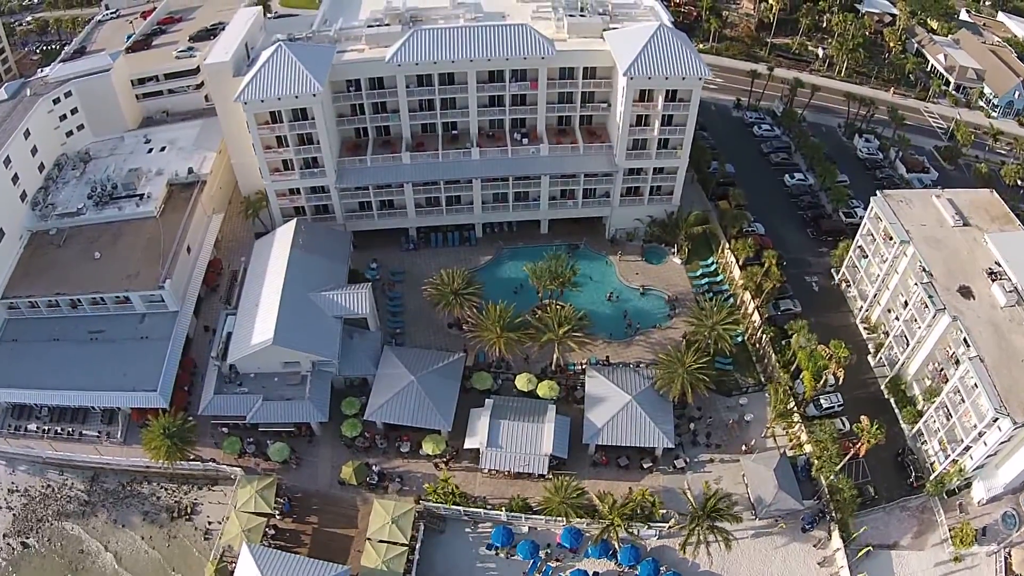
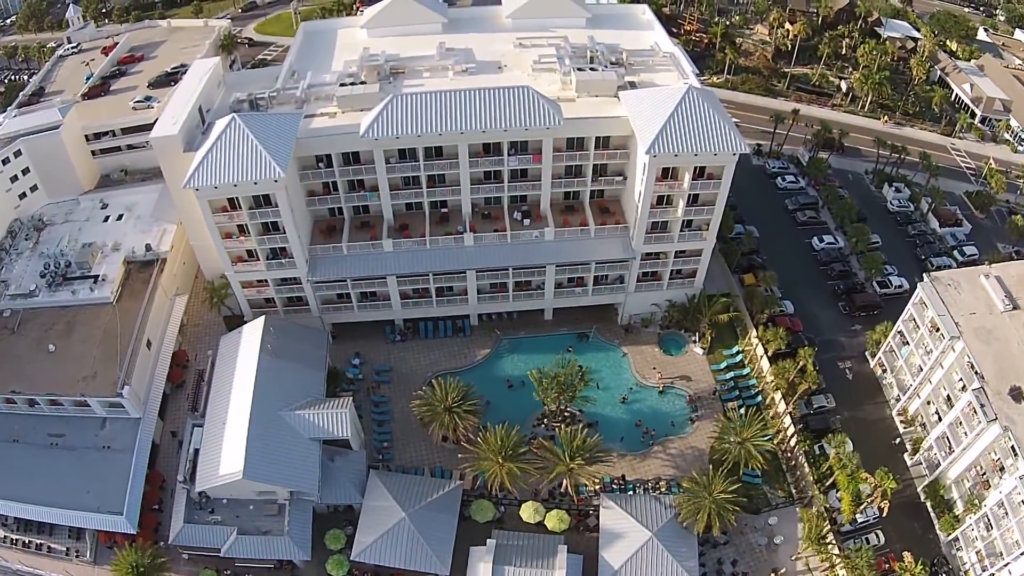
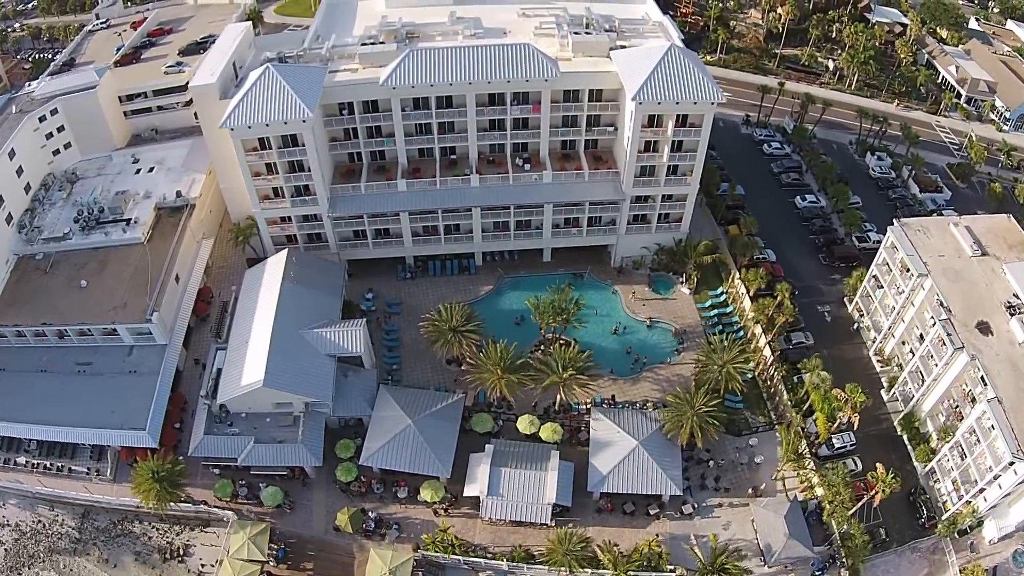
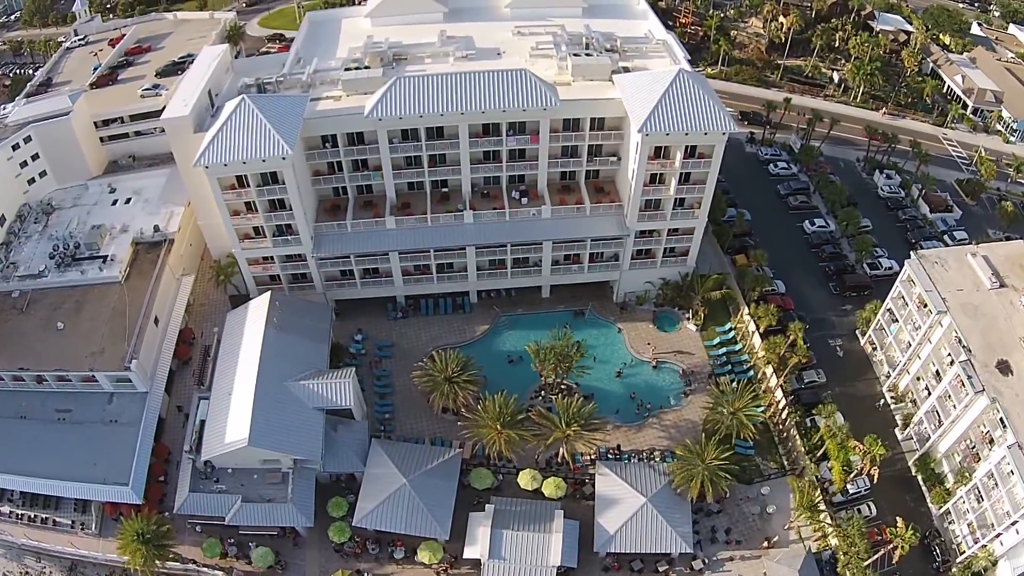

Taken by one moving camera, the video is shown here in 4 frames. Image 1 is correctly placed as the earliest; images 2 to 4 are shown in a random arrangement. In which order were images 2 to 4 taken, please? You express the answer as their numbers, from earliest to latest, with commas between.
3, 4, 2
